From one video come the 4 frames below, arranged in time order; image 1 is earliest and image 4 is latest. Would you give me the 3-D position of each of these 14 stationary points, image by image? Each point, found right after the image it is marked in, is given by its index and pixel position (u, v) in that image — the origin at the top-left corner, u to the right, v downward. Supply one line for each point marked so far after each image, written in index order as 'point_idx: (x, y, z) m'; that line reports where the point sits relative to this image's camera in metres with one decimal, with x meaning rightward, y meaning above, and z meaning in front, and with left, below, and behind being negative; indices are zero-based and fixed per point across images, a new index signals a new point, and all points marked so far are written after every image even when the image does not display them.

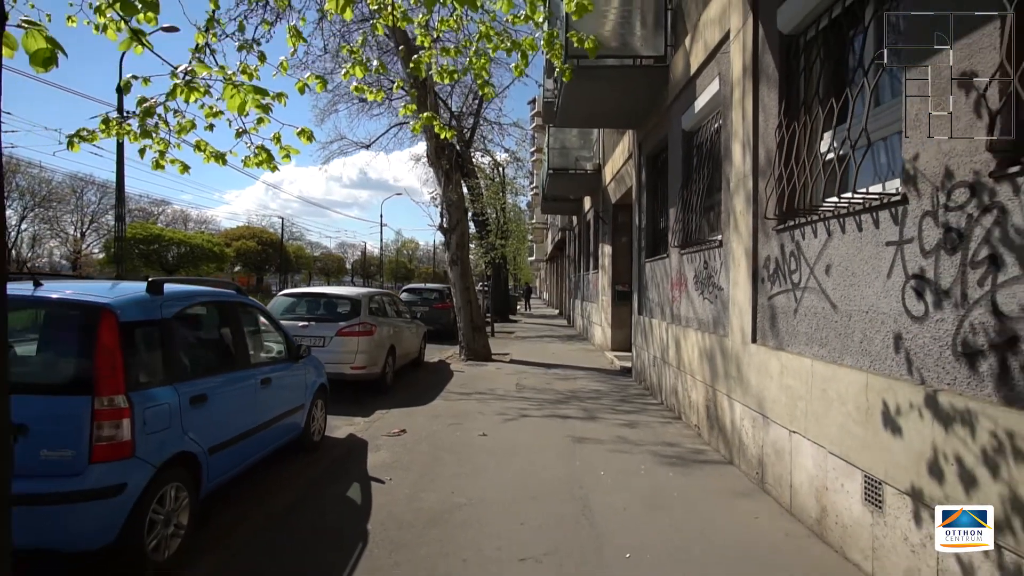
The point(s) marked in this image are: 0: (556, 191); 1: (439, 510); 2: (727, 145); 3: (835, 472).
0: (+1.1, +2.4, +17.7) m
1: (-0.5, -1.5, +5.0) m
2: (+1.9, +1.2, +6.4) m
3: (+1.8, -1.0, +4.0) m
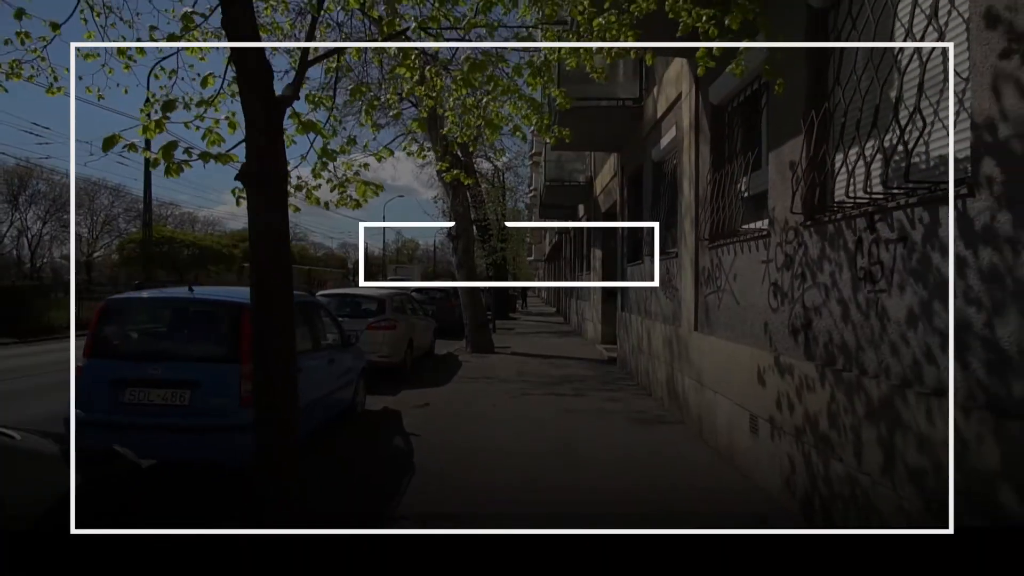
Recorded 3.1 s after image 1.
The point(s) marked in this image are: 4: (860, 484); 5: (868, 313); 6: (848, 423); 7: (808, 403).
0: (+1.1, +2.4, +19.6) m
1: (-0.5, -1.5, +6.9) m
2: (+1.9, +1.2, +8.3) m
3: (+1.8, -1.0, +5.9) m
4: (+1.8, -1.0, +3.8) m
5: (+1.9, -0.1, +3.8) m
6: (+1.8, -0.7, +3.9) m
7: (+1.8, -0.7, +4.4) m
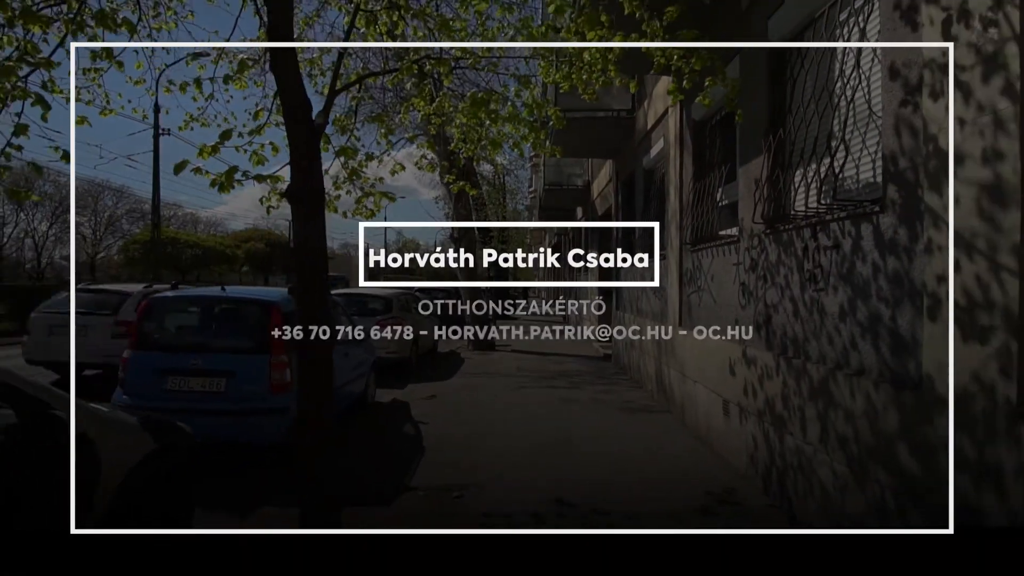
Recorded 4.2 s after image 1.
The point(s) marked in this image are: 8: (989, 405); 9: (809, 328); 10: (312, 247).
0: (+1.1, +2.4, +20.3) m
1: (-0.5, -1.5, +7.6) m
2: (+1.9, +1.2, +9.0) m
3: (+1.8, -1.0, +6.6) m
4: (+1.8, -1.0, +4.5) m
5: (+1.9, -0.1, +4.5) m
6: (+1.8, -0.7, +4.6) m
7: (+1.8, -0.7, +5.1) m
8: (+1.8, -0.4, +2.7) m
9: (+1.9, -0.2, +4.5) m
10: (-1.2, +0.3, +4.5) m
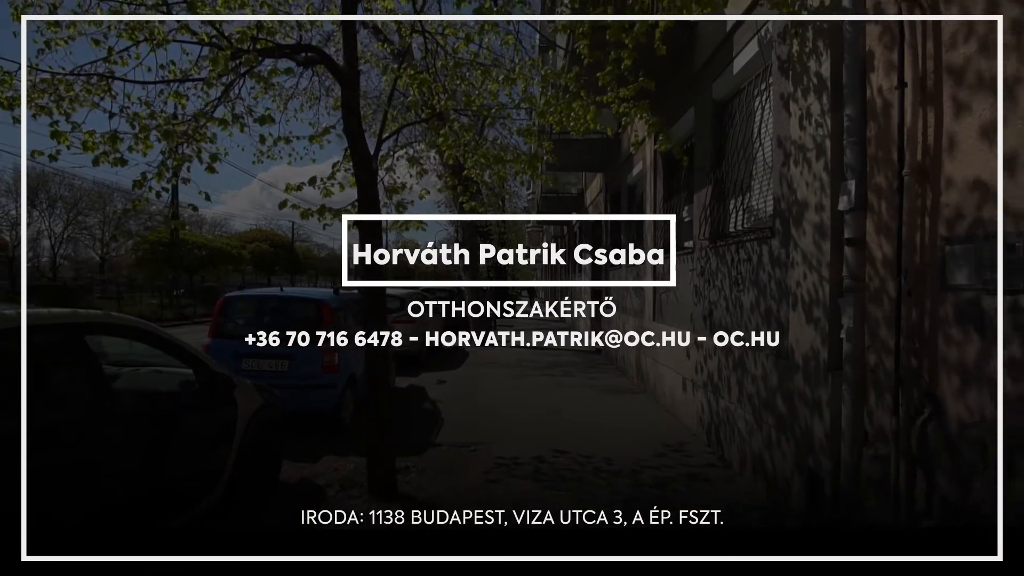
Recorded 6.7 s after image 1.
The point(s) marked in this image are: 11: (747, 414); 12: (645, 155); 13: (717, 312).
0: (+1.1, +2.4, +21.9) m
1: (-0.4, -1.6, +9.3) m
2: (+2.0, +1.2, +10.6) m
3: (+1.9, -1.0, +8.3) m
4: (+1.9, -1.0, +6.1) m
5: (+1.9, -0.1, +6.1) m
6: (+1.8, -0.7, +6.2) m
7: (+1.8, -0.7, +6.8) m
8: (+1.8, -0.4, +4.4) m
9: (+1.9, -0.3, +6.2) m
10: (-1.2, +0.3, +6.1) m
11: (+1.9, -1.0, +5.8) m
12: (+2.0, +1.9, +10.8) m
13: (+1.9, -0.2, +6.6) m
